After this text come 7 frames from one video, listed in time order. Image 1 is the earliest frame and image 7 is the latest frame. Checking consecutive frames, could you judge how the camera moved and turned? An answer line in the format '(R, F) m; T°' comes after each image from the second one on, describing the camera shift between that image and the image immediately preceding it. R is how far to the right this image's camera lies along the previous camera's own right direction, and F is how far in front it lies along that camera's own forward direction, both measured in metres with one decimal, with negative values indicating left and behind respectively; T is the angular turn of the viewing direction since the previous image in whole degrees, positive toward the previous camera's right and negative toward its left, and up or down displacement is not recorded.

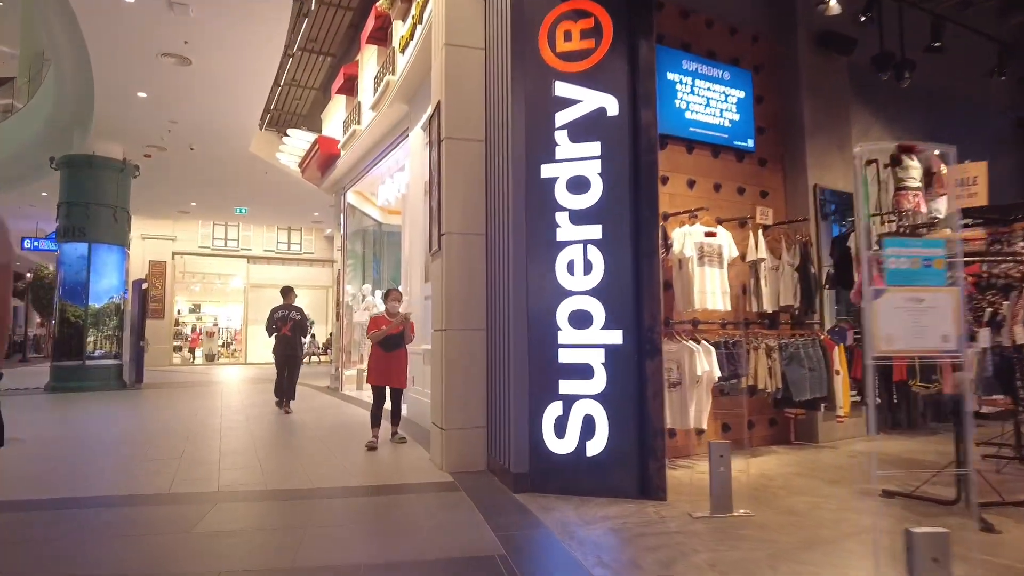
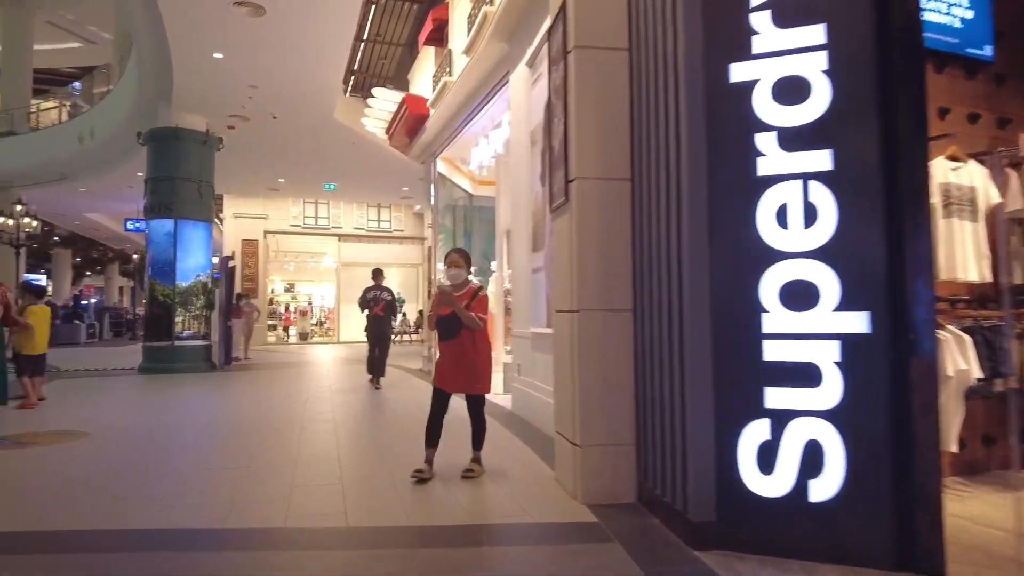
(-0.3, +1.1) m; -7°
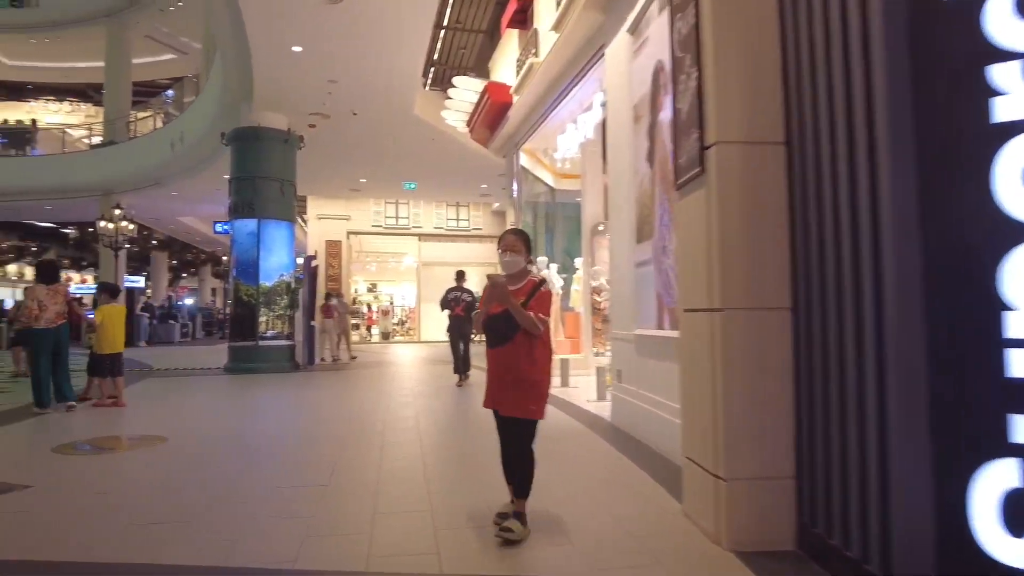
(-0.2, +0.5) m; -6°
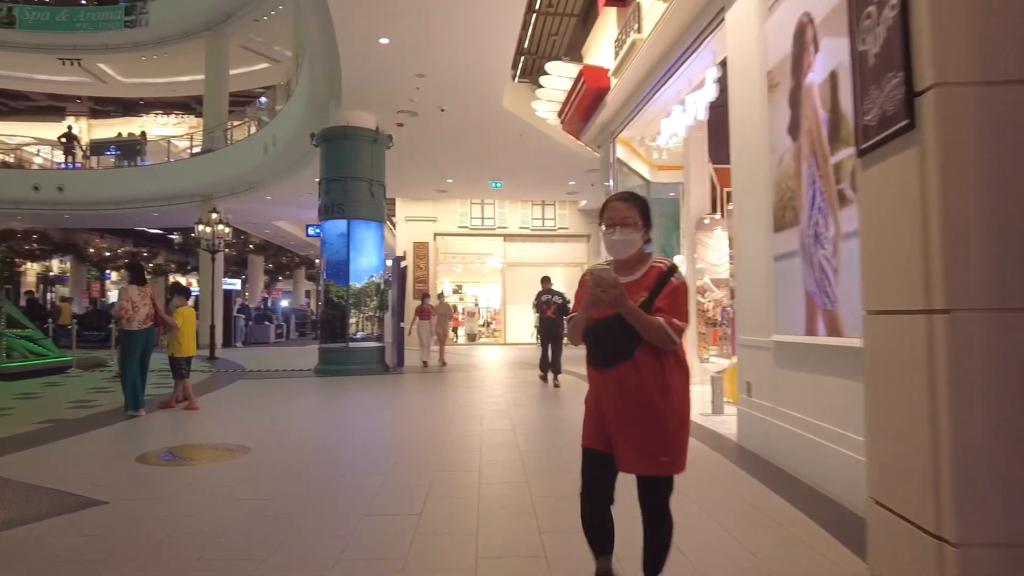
(-0.2, +0.5) m; -7°
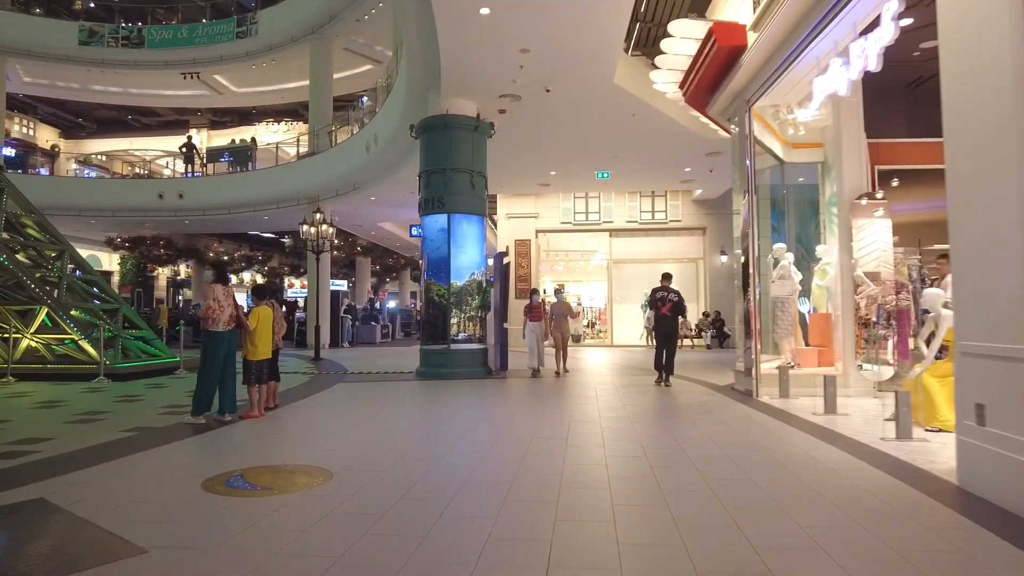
(-0.2, +0.9) m; -9°
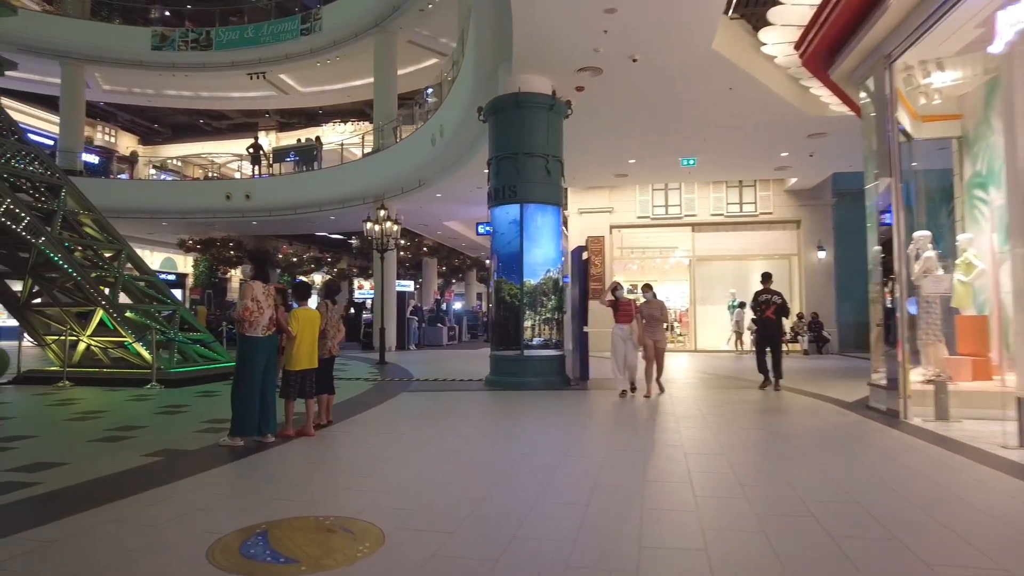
(-0.2, +1.0) m; -5°
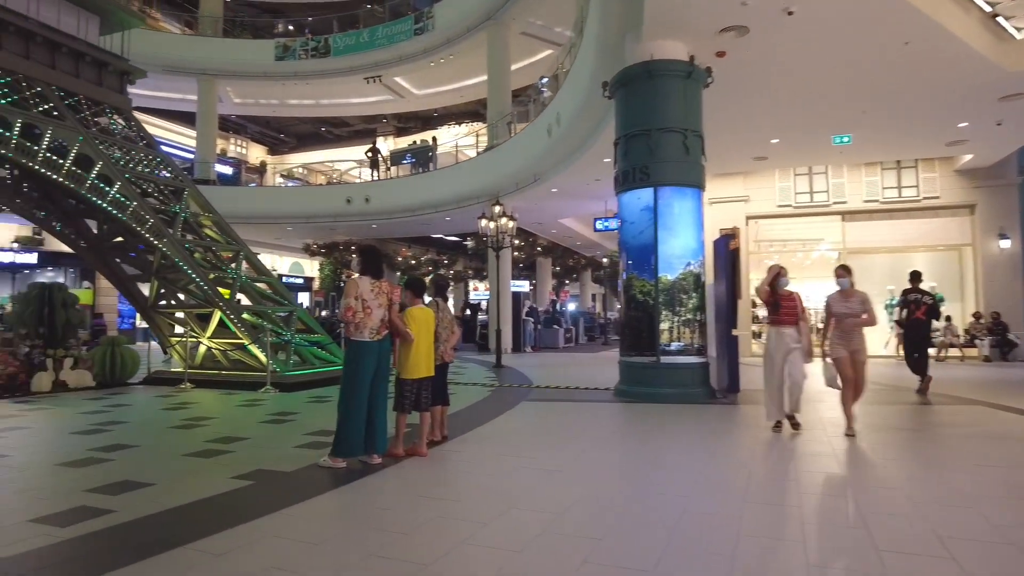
(-0.2, +0.9) m; -9°
